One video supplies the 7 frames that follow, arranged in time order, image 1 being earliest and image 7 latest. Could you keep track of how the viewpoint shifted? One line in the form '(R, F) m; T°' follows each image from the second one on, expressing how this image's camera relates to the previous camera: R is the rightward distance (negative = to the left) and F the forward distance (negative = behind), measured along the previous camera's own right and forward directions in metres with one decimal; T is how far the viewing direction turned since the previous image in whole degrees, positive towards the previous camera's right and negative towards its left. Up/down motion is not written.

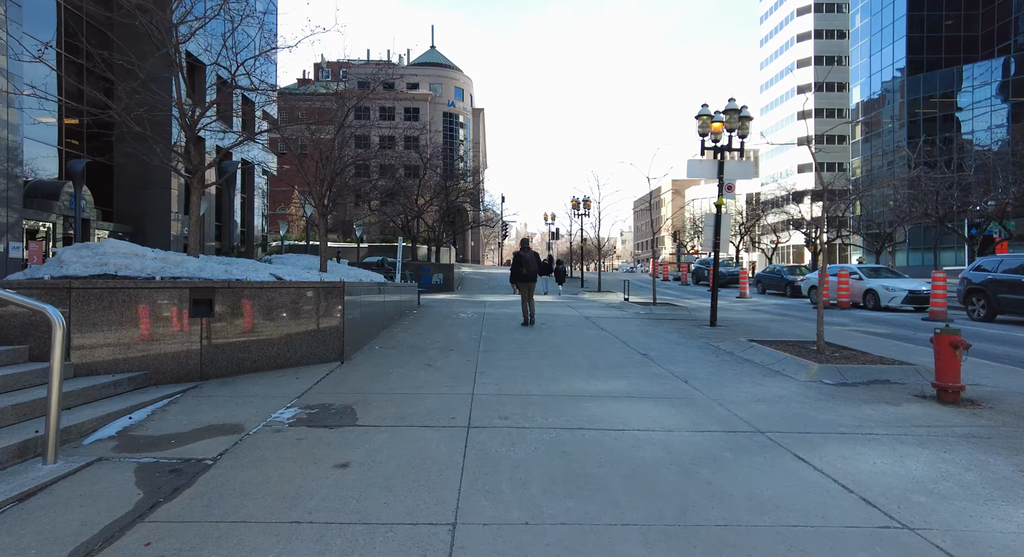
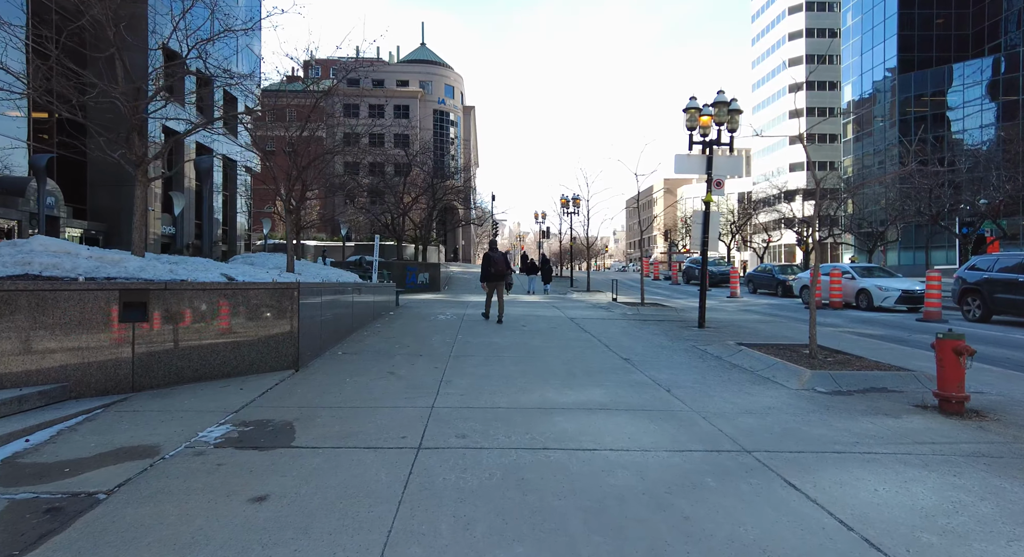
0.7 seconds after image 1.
(+0.3, +0.5) m; +1°
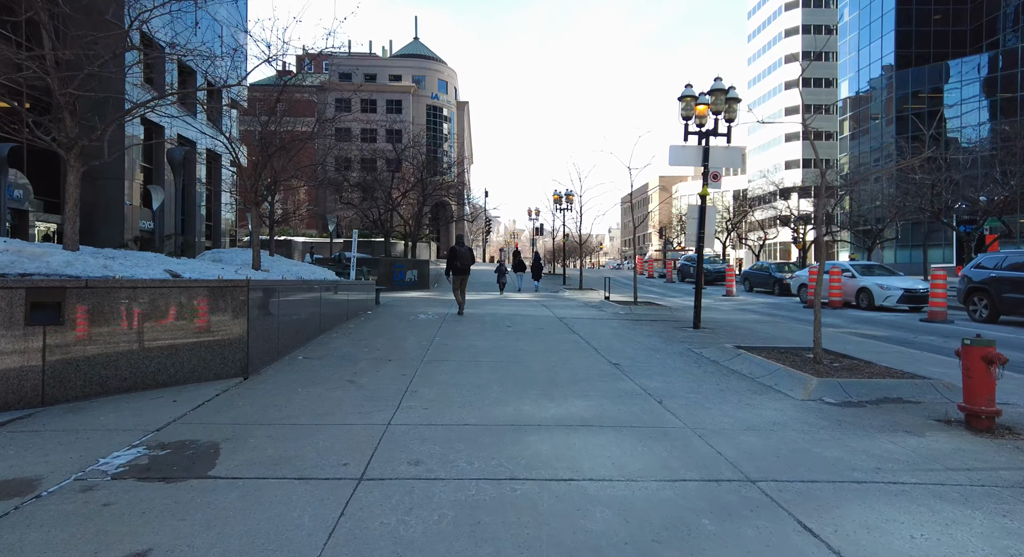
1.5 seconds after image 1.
(+0.2, +0.7) m; 0°
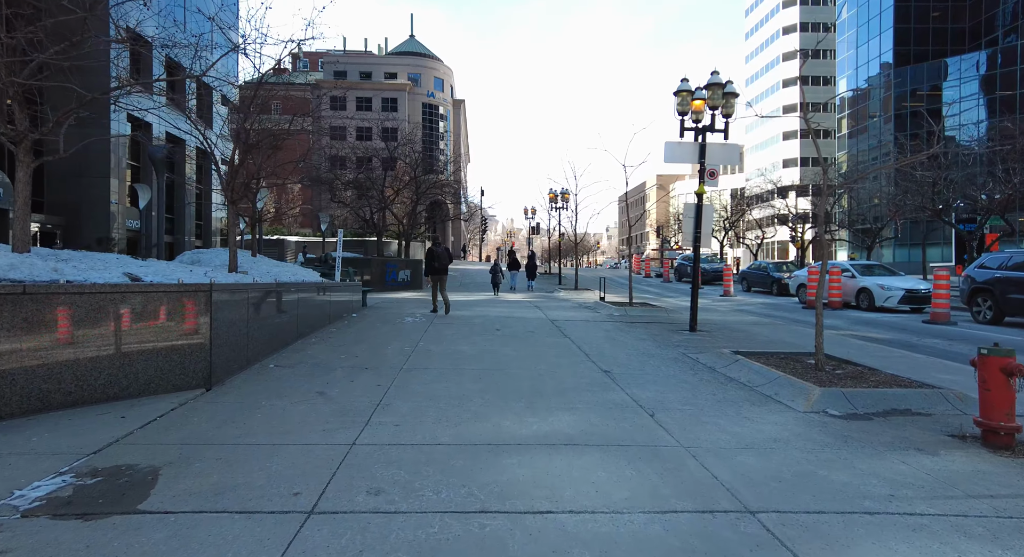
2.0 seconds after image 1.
(+0.2, +0.4) m; 0°
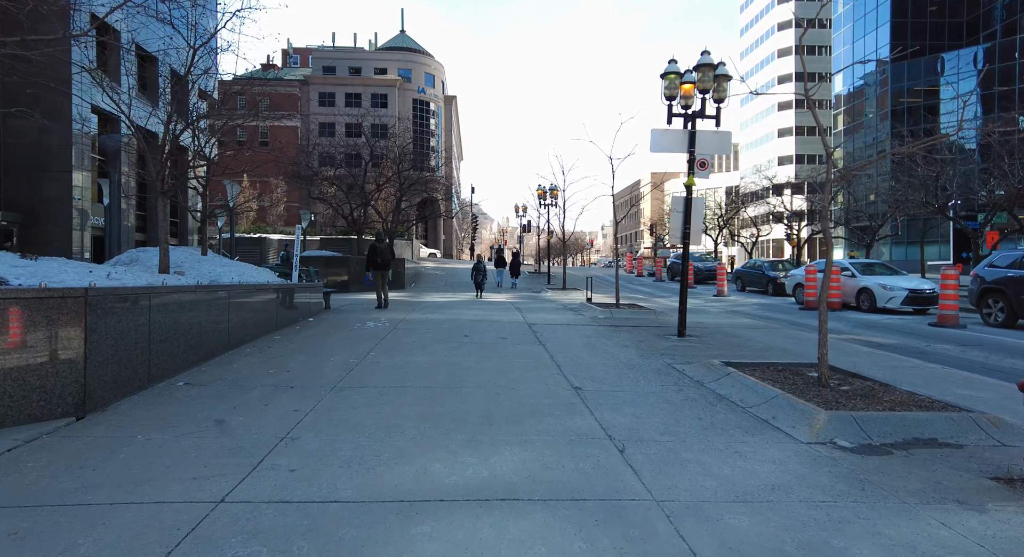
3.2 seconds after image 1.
(+0.4, +1.0) m; 0°
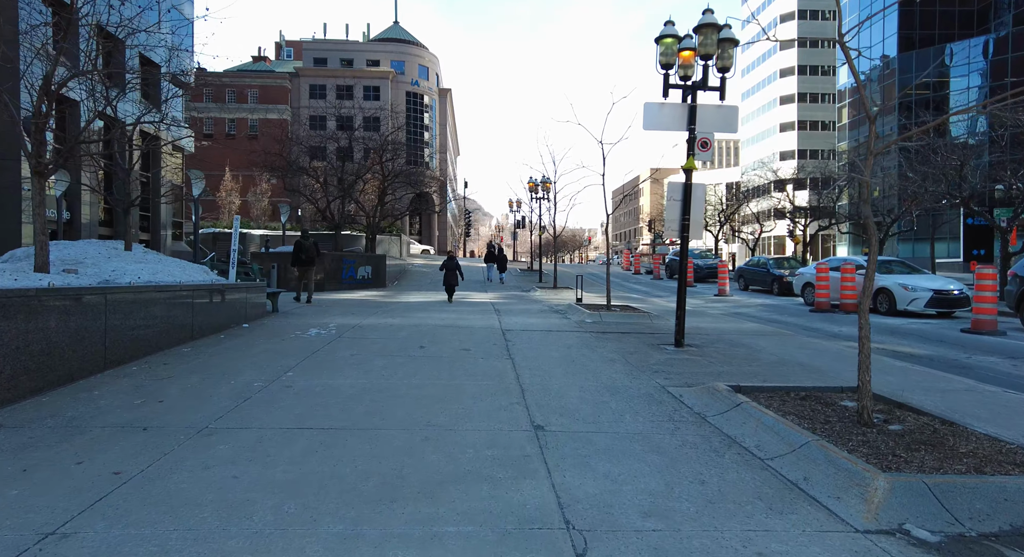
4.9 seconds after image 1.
(+0.5, +1.6) m; 0°
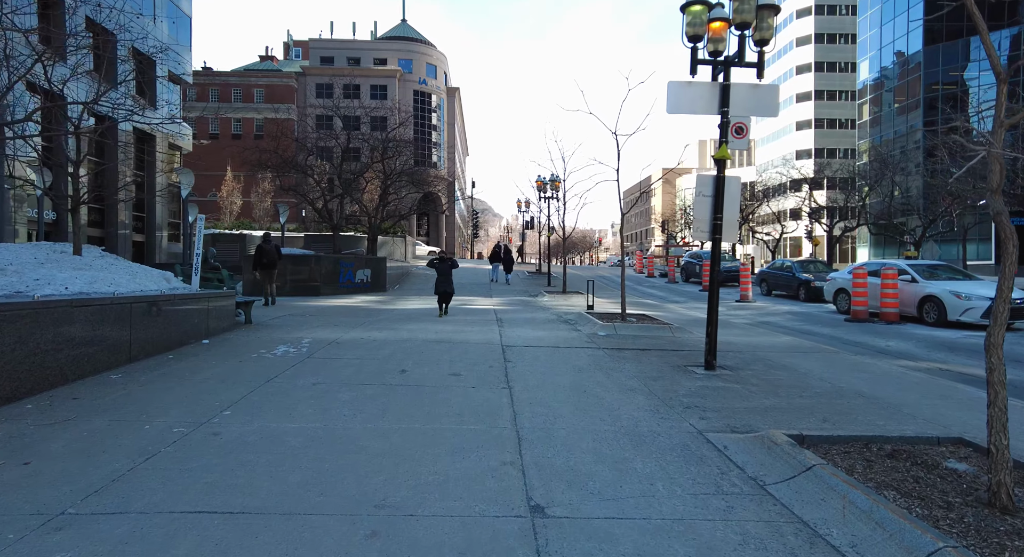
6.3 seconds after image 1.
(+0.1, +1.3) m; -1°
